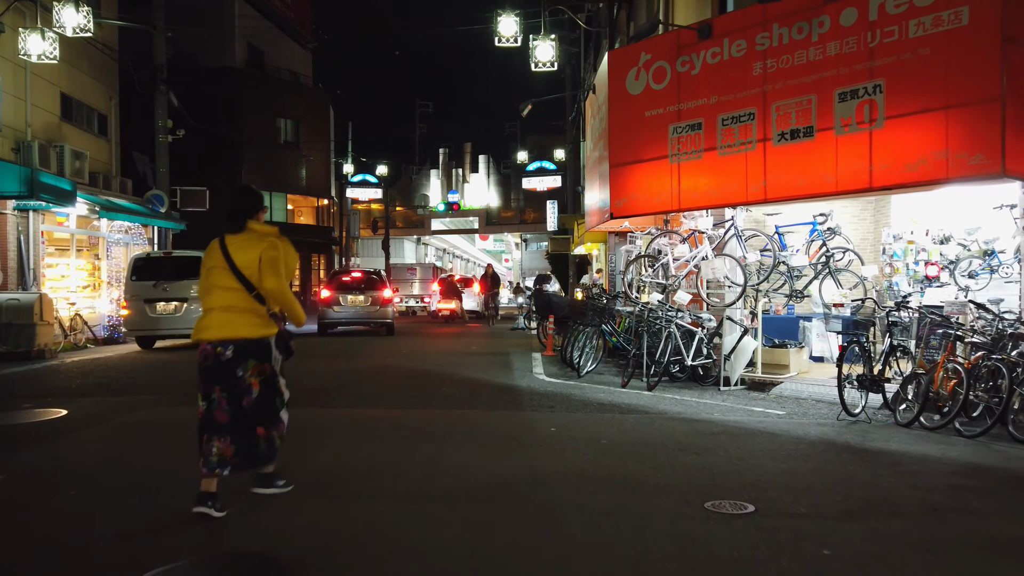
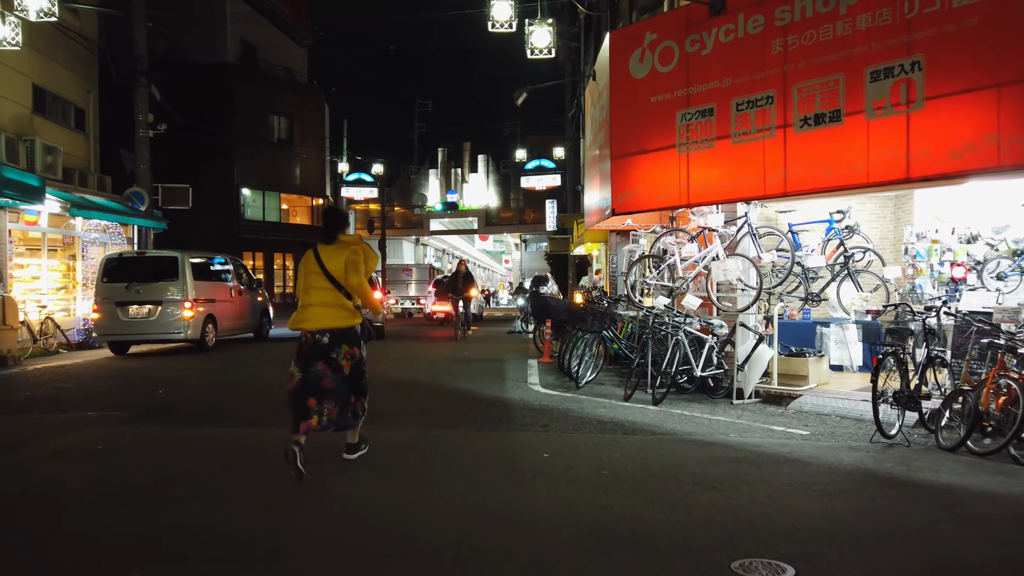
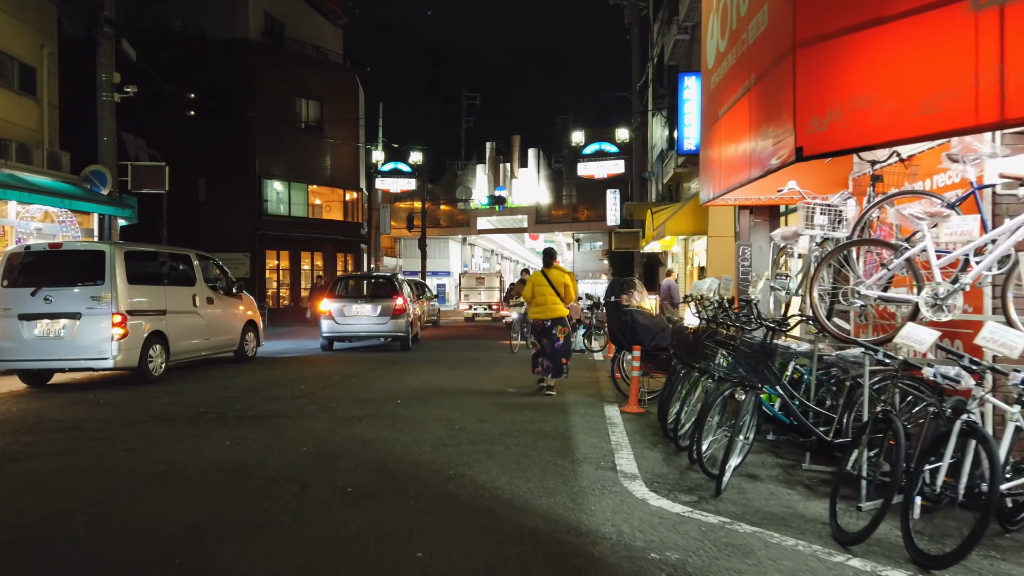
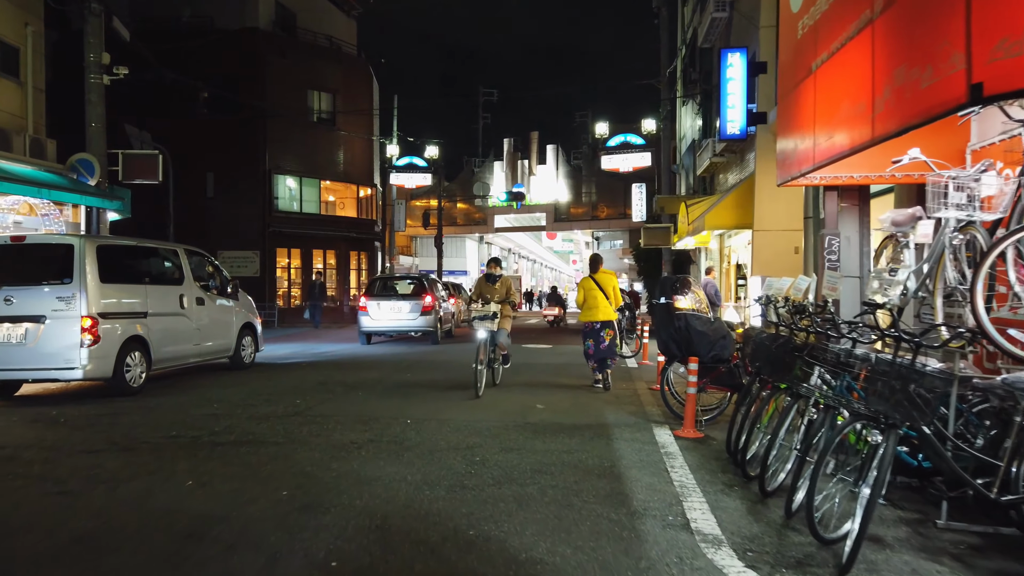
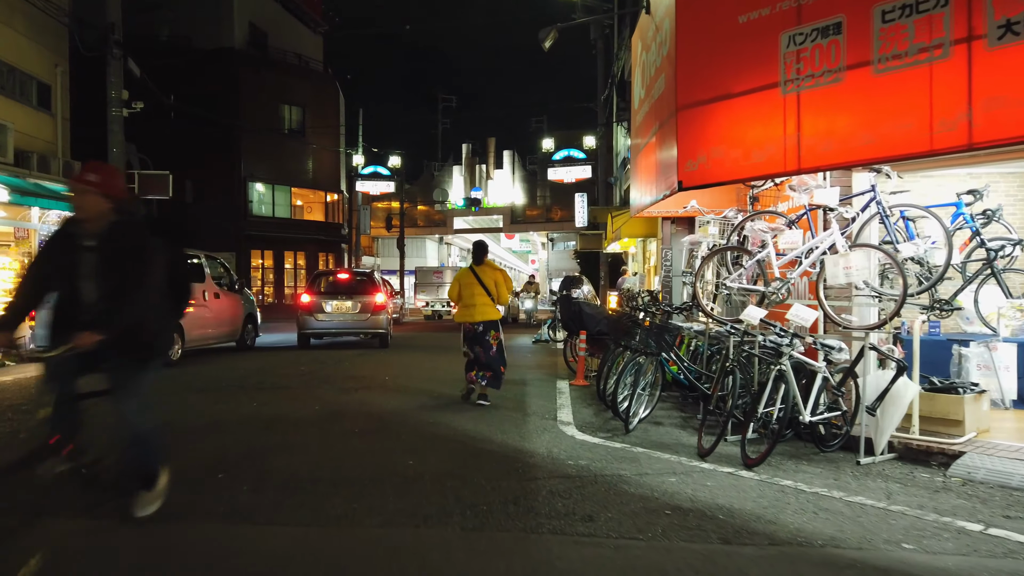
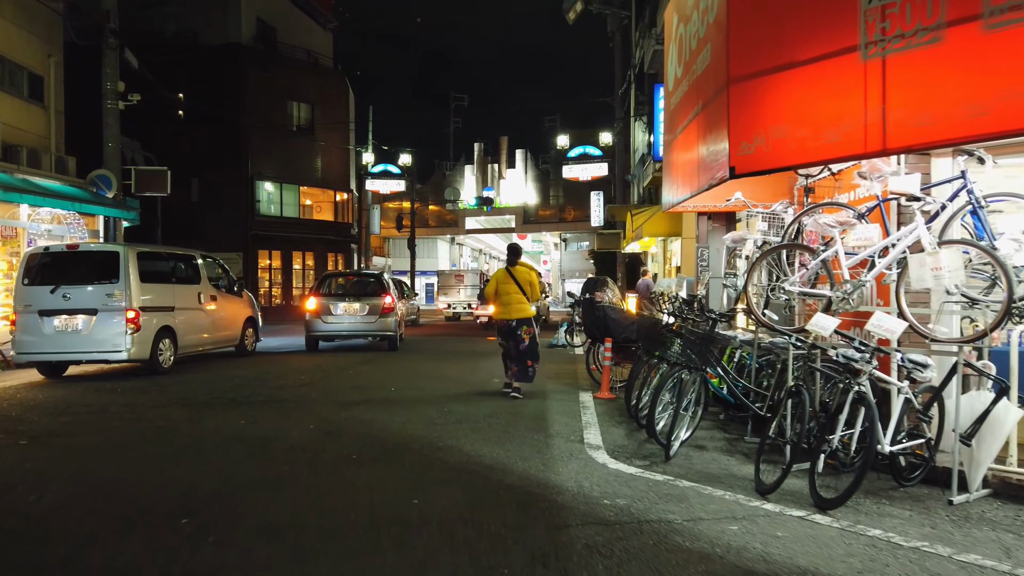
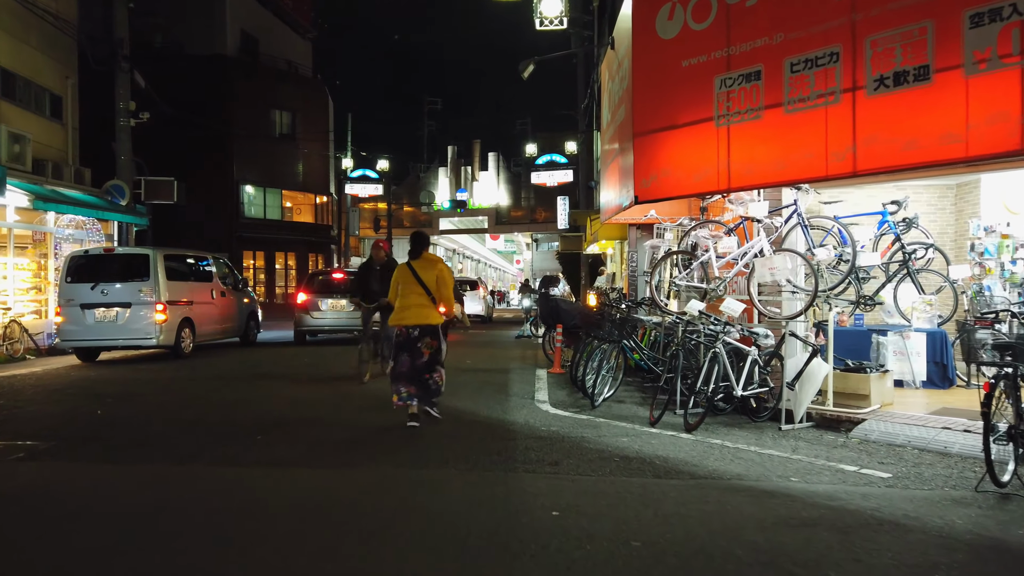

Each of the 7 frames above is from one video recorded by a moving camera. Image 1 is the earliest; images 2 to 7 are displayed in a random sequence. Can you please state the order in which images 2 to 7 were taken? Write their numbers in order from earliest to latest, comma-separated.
2, 7, 5, 6, 3, 4
